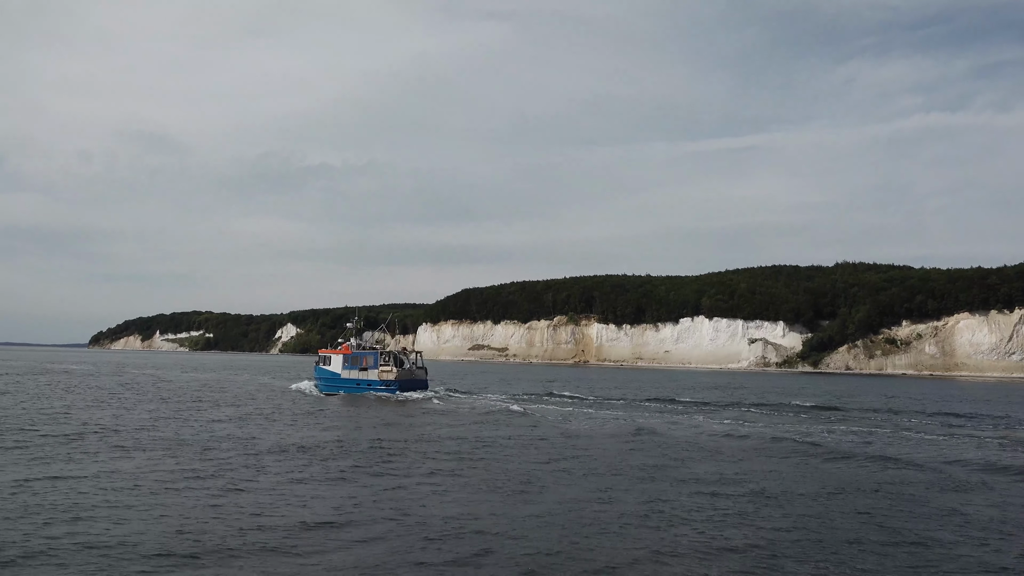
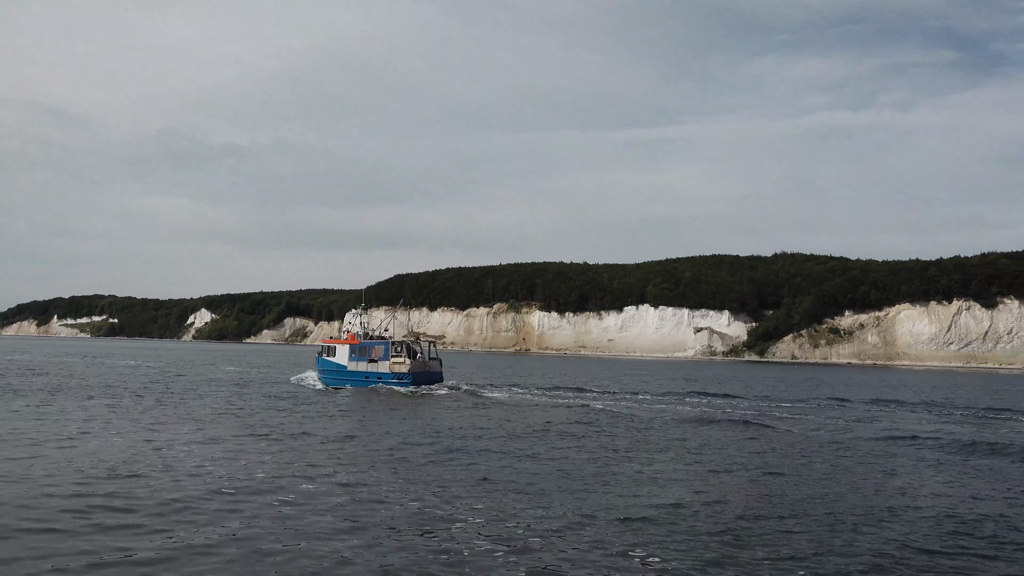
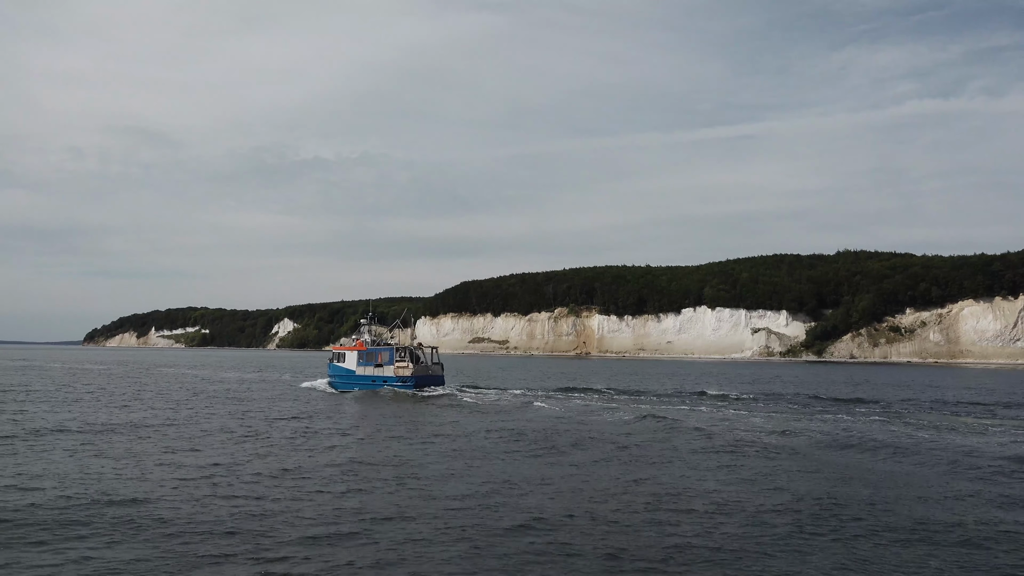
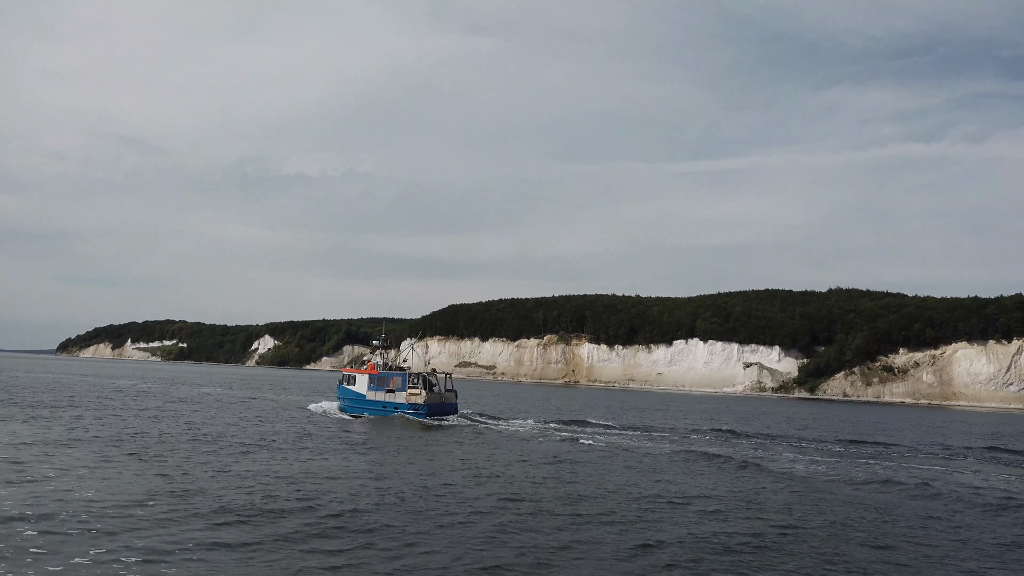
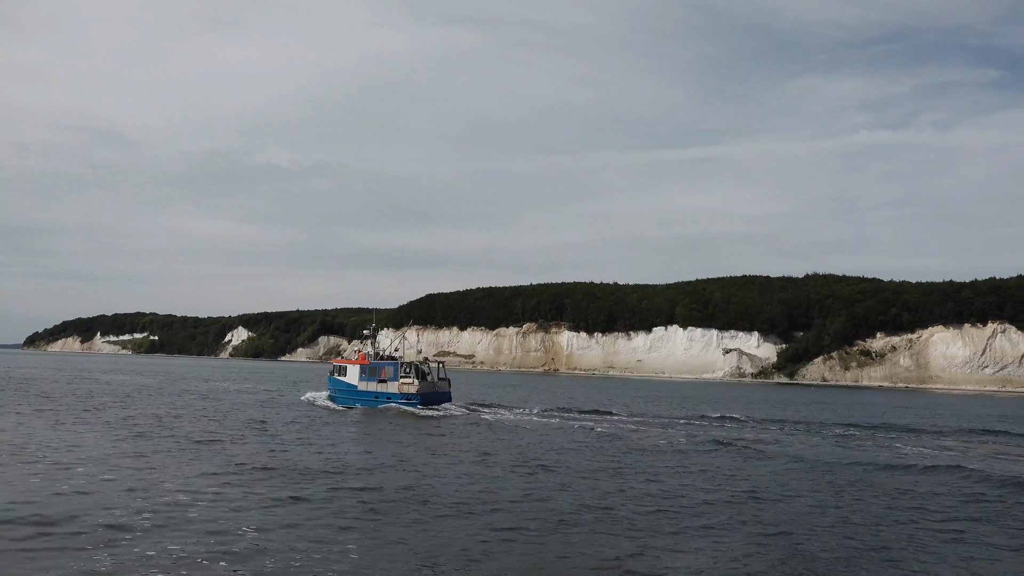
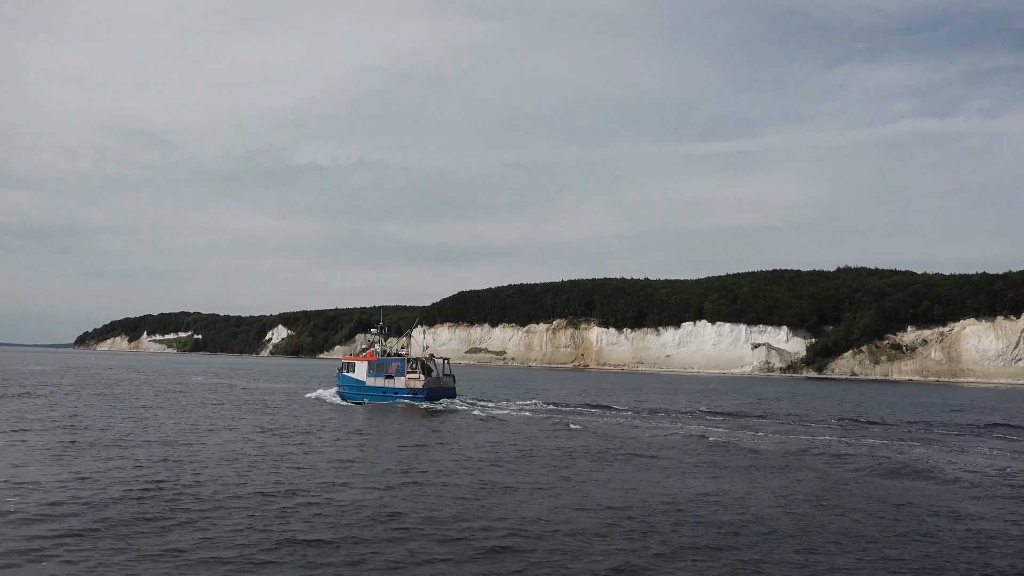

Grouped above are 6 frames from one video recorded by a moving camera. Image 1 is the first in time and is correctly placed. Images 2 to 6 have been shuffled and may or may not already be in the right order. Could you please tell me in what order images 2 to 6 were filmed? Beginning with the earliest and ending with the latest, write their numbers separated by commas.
3, 6, 4, 5, 2
